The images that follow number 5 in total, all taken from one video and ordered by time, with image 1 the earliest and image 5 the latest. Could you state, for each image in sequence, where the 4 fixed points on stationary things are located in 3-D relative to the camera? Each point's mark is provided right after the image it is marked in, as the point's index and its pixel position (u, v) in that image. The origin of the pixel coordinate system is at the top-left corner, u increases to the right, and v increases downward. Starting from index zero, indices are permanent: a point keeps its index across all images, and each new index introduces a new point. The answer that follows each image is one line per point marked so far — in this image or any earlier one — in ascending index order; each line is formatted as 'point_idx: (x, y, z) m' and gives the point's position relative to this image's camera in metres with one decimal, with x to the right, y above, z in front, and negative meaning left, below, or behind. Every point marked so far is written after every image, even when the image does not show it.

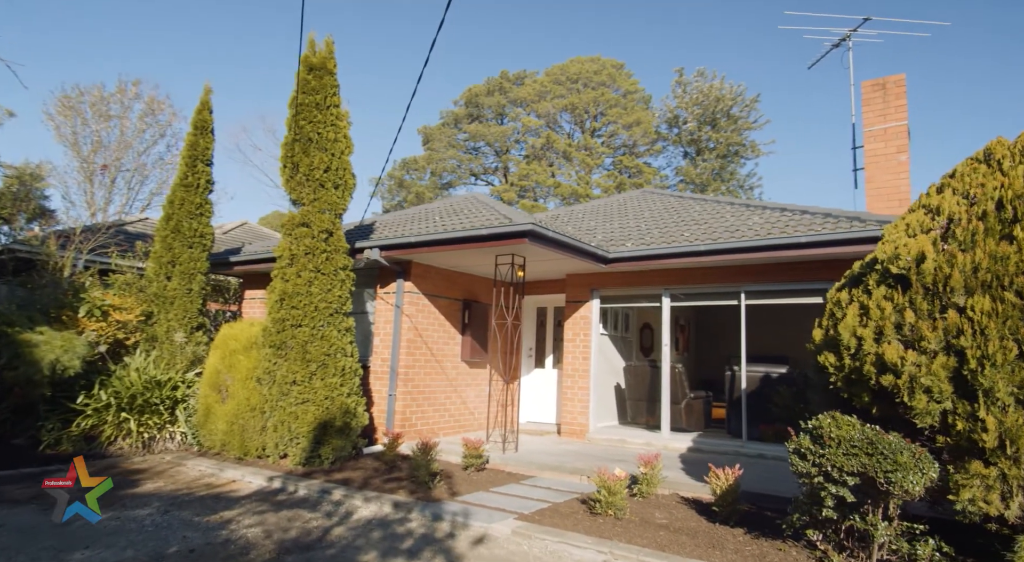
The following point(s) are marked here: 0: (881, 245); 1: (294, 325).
0: (+2.7, +0.3, +4.6) m
1: (-2.7, -0.6, +7.9) m
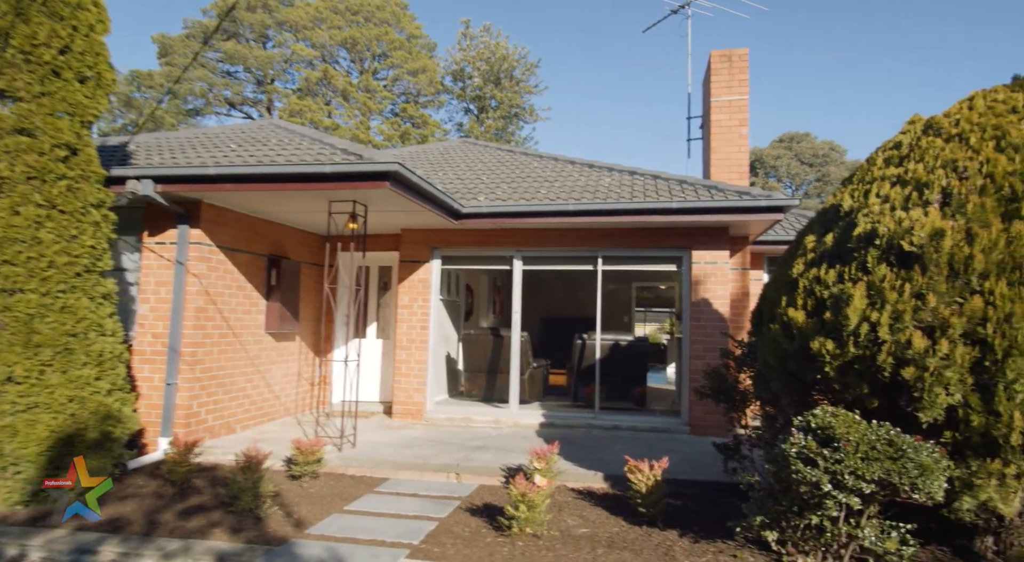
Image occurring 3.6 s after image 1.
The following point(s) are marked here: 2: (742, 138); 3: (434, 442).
0: (+2.3, +0.4, +4.1) m
1: (-4.0, -0.1, +5.2) m
2: (+3.3, +2.0, +9.0) m
3: (-0.9, -1.9, +7.3) m
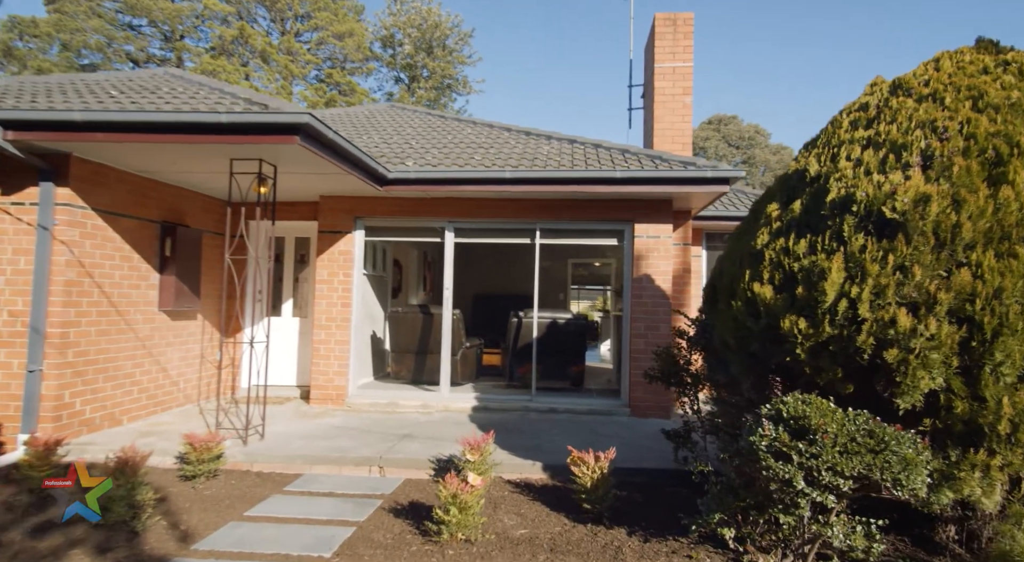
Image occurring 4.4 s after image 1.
0: (+1.9, +0.6, +3.7) m
1: (-4.5, +0.2, +4.1) m
2: (+2.4, +2.4, +8.6) m
3: (-1.6, -1.6, +6.6) m
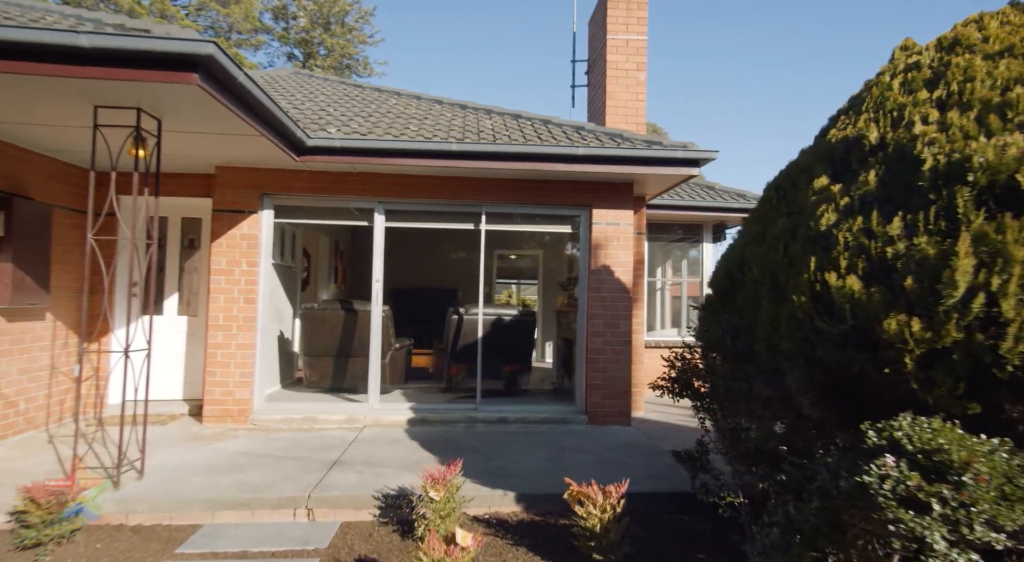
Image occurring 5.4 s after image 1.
0: (+2.0, +0.6, +2.9) m
1: (-4.4, +0.2, +2.3) m
2: (+1.6, +2.5, +7.9) m
3: (-2.0, -1.5, +5.3) m
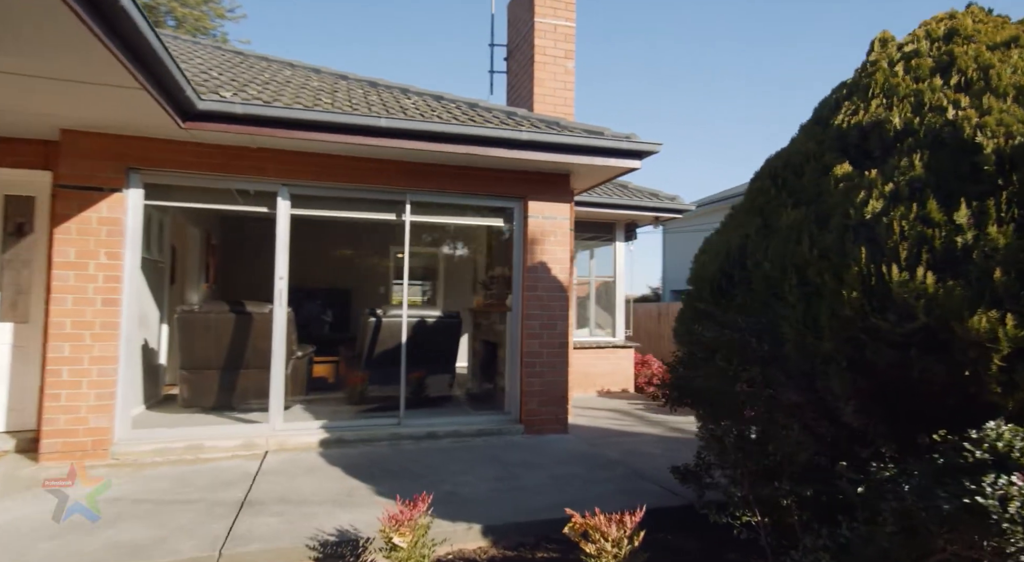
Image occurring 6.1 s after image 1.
0: (+2.1, +0.7, +2.7) m
1: (-4.0, +0.3, +0.8) m
2: (+0.6, +2.5, +7.5) m
3: (-2.3, -1.5, +4.2) m
